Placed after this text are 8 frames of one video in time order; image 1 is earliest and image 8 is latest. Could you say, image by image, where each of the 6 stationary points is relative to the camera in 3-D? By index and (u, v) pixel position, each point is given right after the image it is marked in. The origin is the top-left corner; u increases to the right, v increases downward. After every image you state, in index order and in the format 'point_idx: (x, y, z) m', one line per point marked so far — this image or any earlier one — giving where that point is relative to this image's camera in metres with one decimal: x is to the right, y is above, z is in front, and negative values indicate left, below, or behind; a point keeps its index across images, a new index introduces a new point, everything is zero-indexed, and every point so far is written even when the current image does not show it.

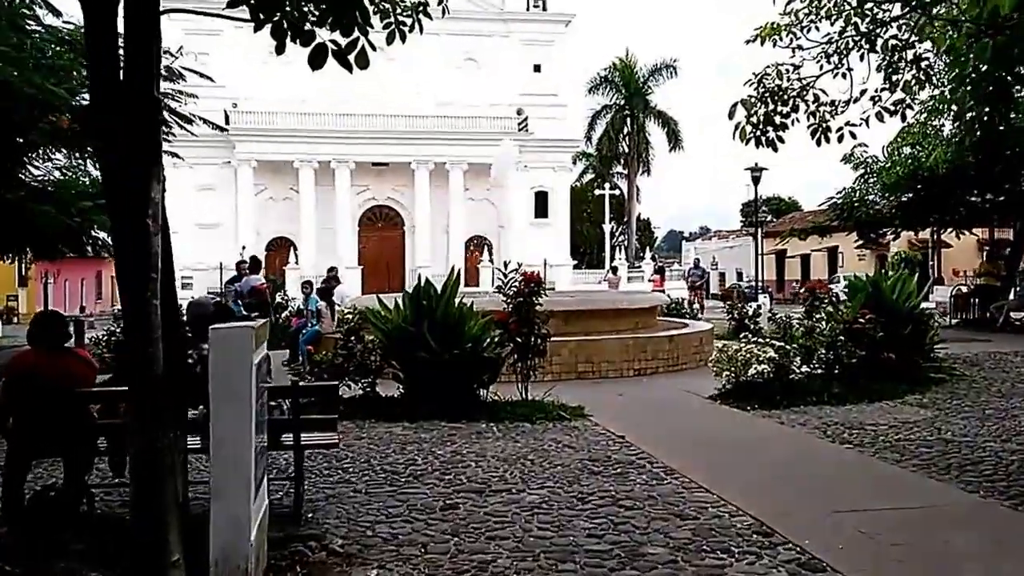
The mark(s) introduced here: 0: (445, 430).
0: (-0.5, -1.1, +7.5) m
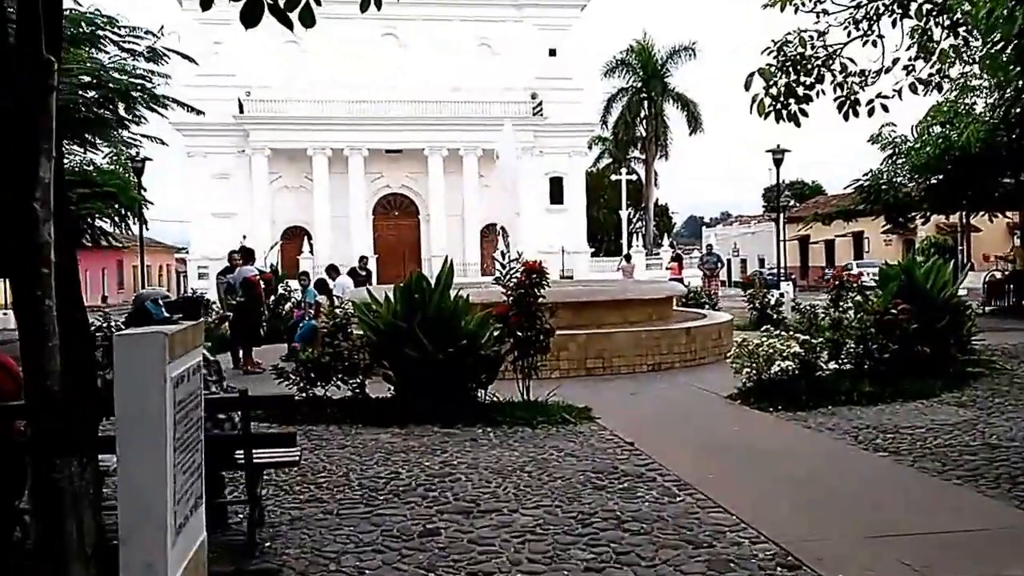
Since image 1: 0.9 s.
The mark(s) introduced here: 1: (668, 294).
0: (-0.5, -1.0, +6.9) m
1: (+1.8, -0.1, +11.5) m
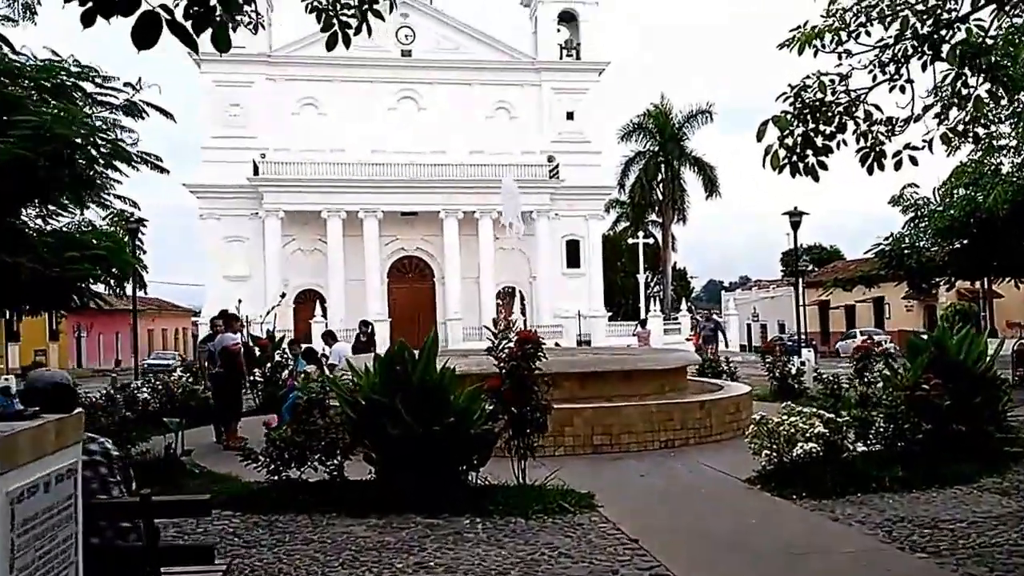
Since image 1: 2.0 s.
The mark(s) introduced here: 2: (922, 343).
0: (-0.6, -1.5, +6.1) m
1: (+1.8, -0.8, +10.8) m
2: (+3.6, -0.5, +8.7) m
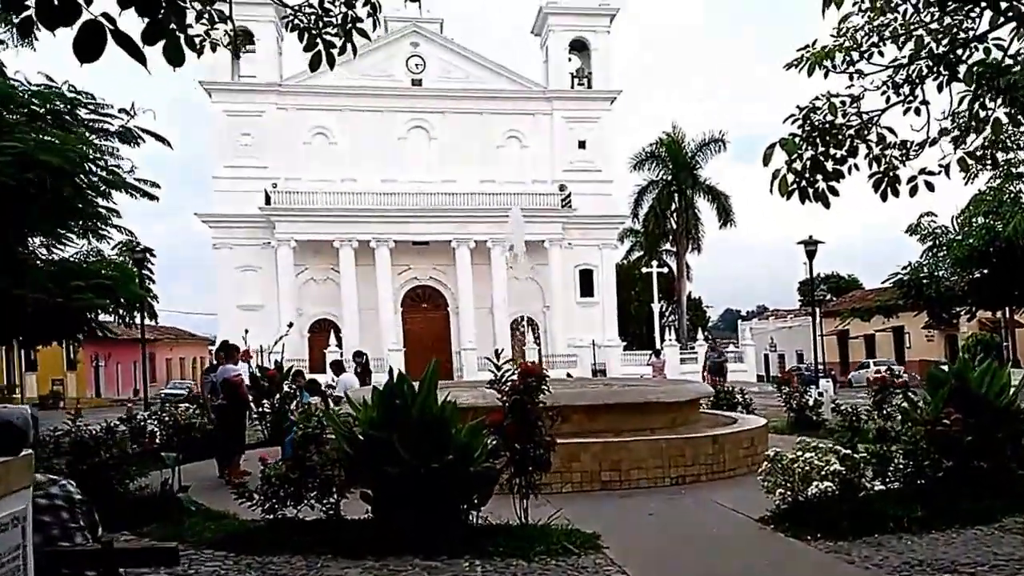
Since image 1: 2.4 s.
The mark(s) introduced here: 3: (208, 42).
0: (-0.6, -1.7, +5.9) m
1: (+1.9, -1.1, +10.5) m
2: (+3.6, -0.7, +8.4) m
3: (-1.8, +1.5, +6.1) m
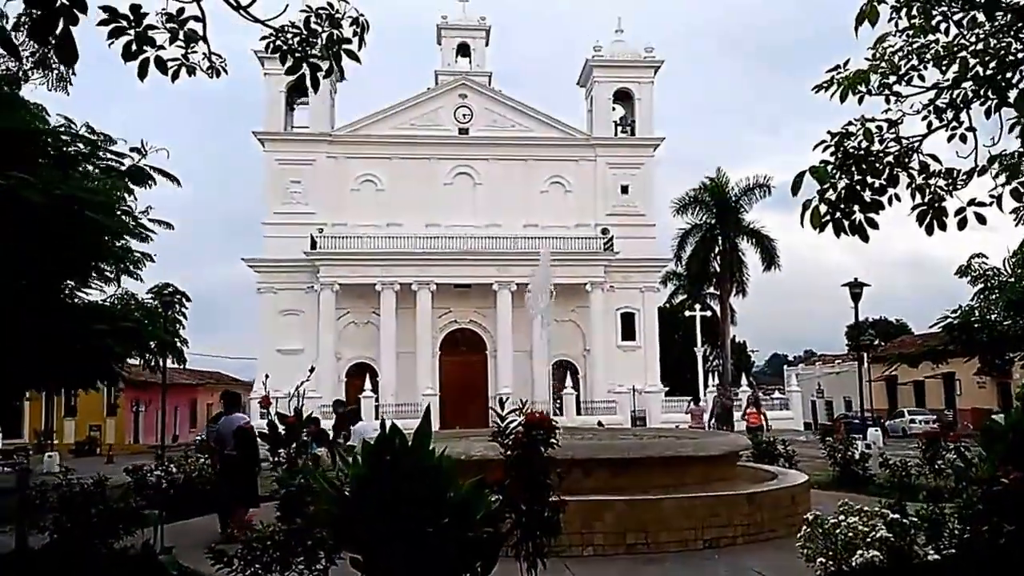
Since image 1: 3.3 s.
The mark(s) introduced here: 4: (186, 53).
0: (-0.6, -1.9, +5.2) m
1: (+2.1, -1.6, +9.7) m
2: (+3.7, -1.1, +7.6) m
3: (-1.8, +1.2, +5.6) m
4: (-1.8, +1.3, +5.6) m
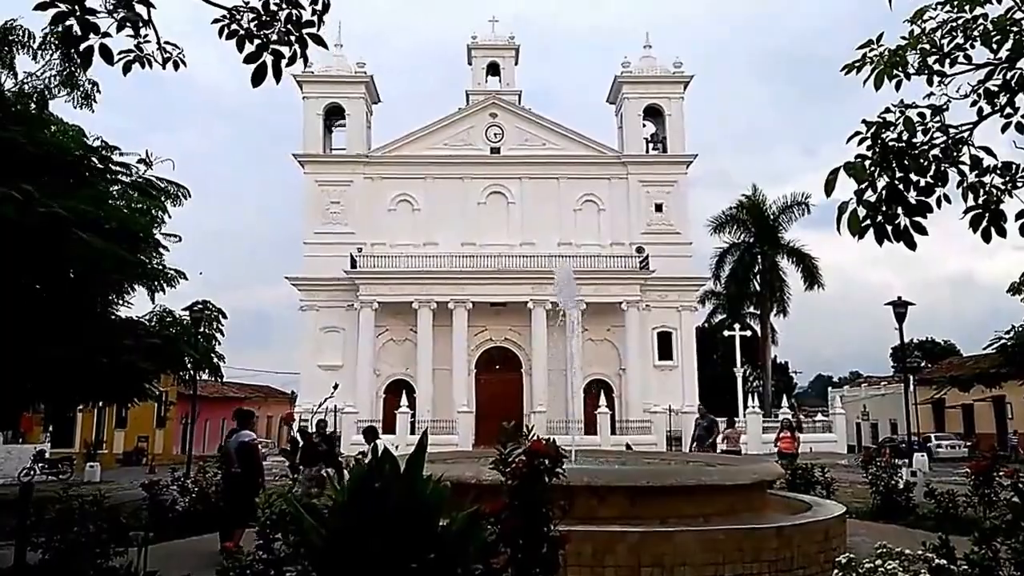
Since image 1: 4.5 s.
0: (-0.6, -1.9, +4.6) m
1: (+2.2, -1.7, +9.0) m
2: (+3.7, -1.2, +6.8) m
3: (-1.9, +1.2, +5.1) m
4: (-1.9, +1.3, +5.1) m
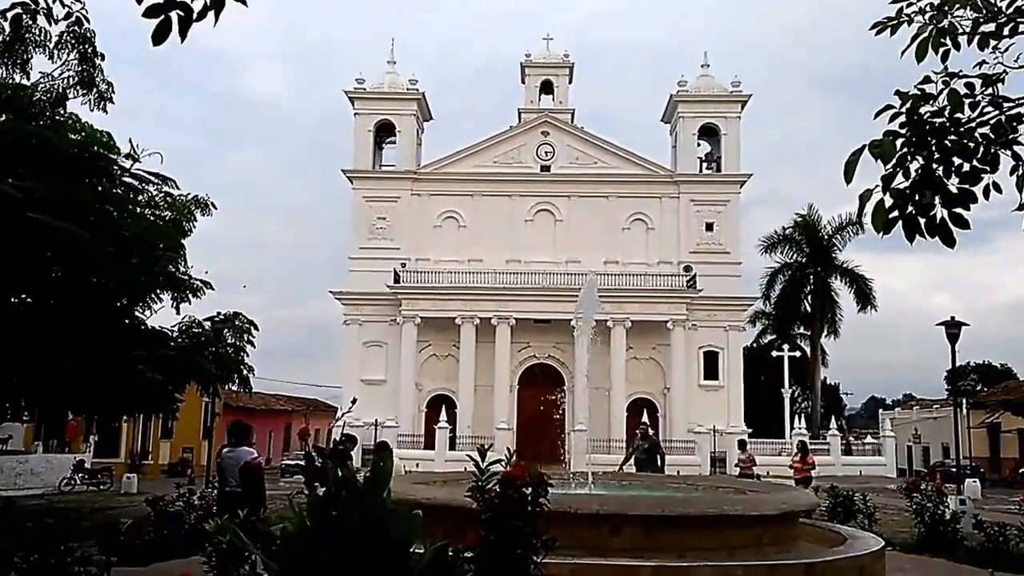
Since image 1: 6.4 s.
0: (-0.8, -1.9, +3.9) m
1: (+2.3, -1.8, +8.2) m
2: (+3.7, -1.3, +6.0) m
3: (-2.0, +1.2, +4.5) m
4: (-2.0, +1.3, +4.6) m
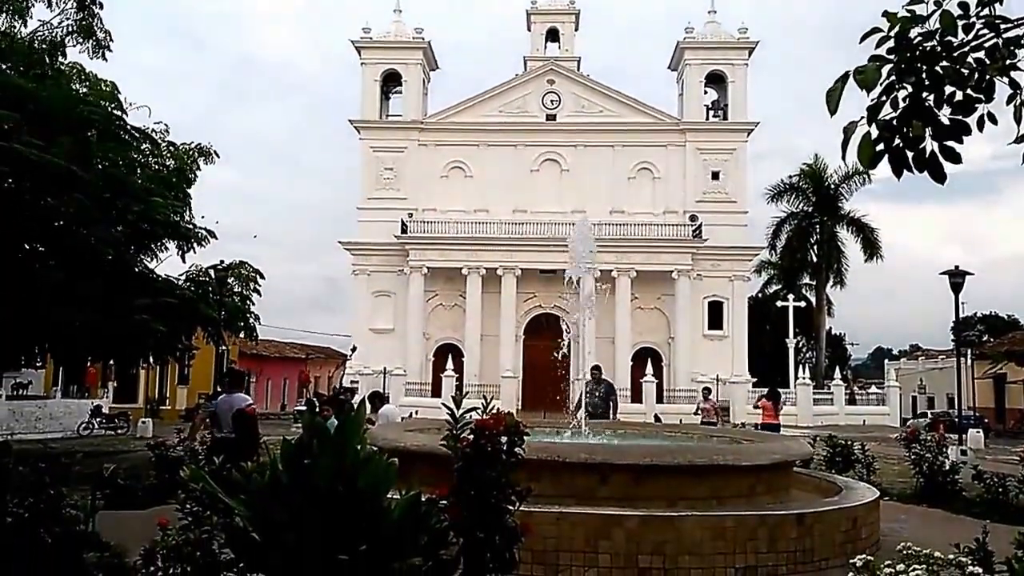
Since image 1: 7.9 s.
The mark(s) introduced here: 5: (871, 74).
0: (-0.9, -1.7, +3.8) m
1: (+2.2, -1.4, +8.1) m
2: (+3.6, -0.9, +5.8) m
3: (-2.1, +1.5, +4.3) m
4: (-2.1, +1.5, +4.3) m
5: (+1.3, +0.7, +3.6) m
